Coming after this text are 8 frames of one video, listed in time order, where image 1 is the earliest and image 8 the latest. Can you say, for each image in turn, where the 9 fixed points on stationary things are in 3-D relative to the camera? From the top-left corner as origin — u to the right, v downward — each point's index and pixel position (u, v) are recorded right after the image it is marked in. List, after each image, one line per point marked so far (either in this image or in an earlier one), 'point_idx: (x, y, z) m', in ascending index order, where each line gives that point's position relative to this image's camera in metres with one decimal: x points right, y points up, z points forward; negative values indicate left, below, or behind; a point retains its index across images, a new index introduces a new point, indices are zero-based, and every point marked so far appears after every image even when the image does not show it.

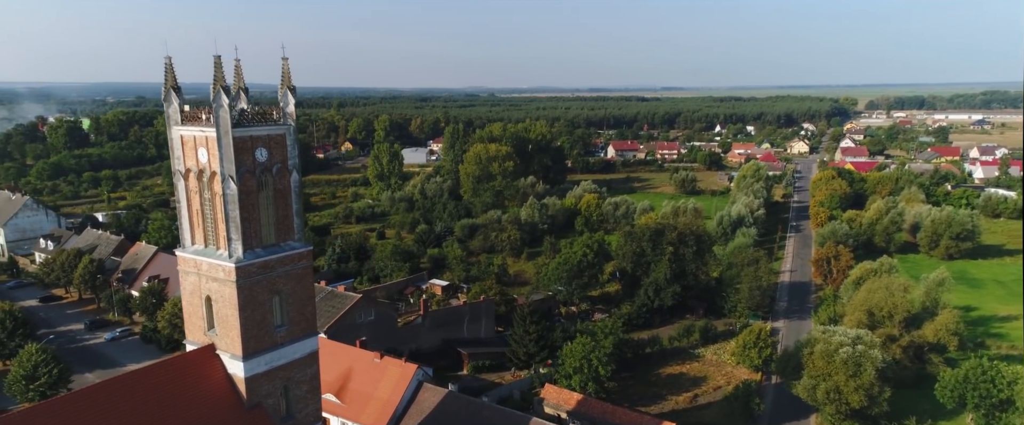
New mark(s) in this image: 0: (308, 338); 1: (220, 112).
0: (-5.4, -3.4, +19.2) m
1: (-6.9, +2.4, +17.0) m
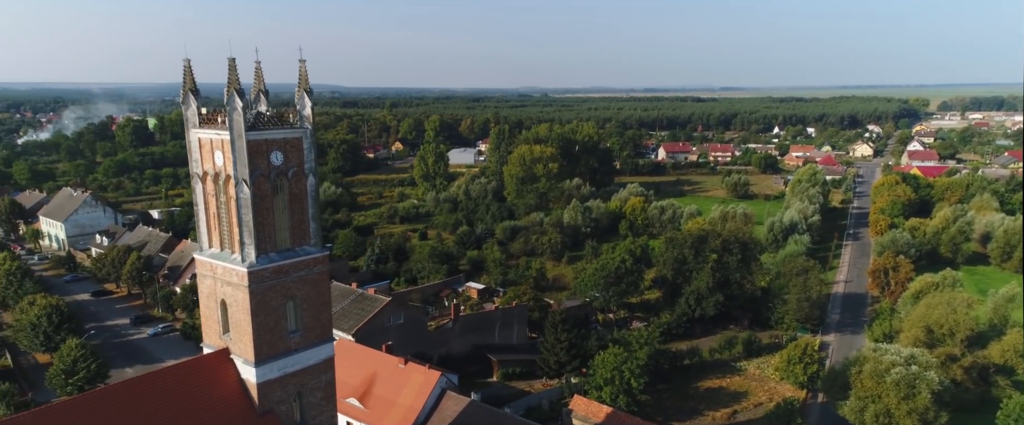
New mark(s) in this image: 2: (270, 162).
0: (-5.0, -3.5, +19.0) m
1: (-6.5, +2.3, +17.0) m
2: (-6.0, +1.2, +17.8) m
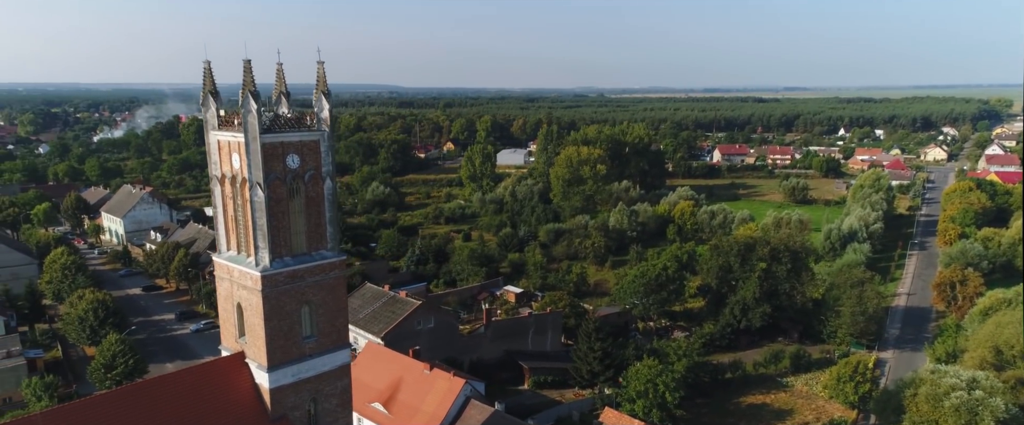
0: (-4.5, -3.6, +18.8) m
1: (-6.2, +2.2, +16.9) m
2: (-5.5, +1.2, +17.7) m
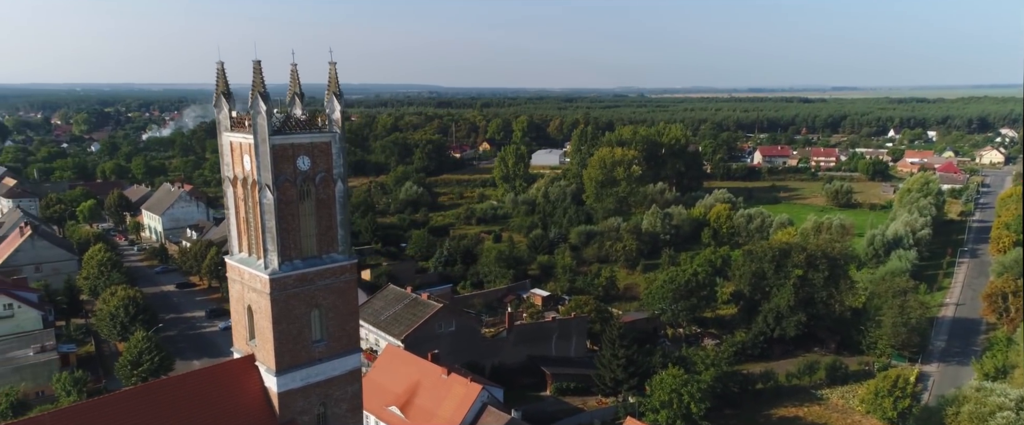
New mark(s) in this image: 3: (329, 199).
0: (-4.2, -3.7, +18.6) m
1: (-5.9, +2.1, +16.8) m
2: (-5.2, +1.1, +17.5) m
3: (-4.6, +0.3, +18.1) m
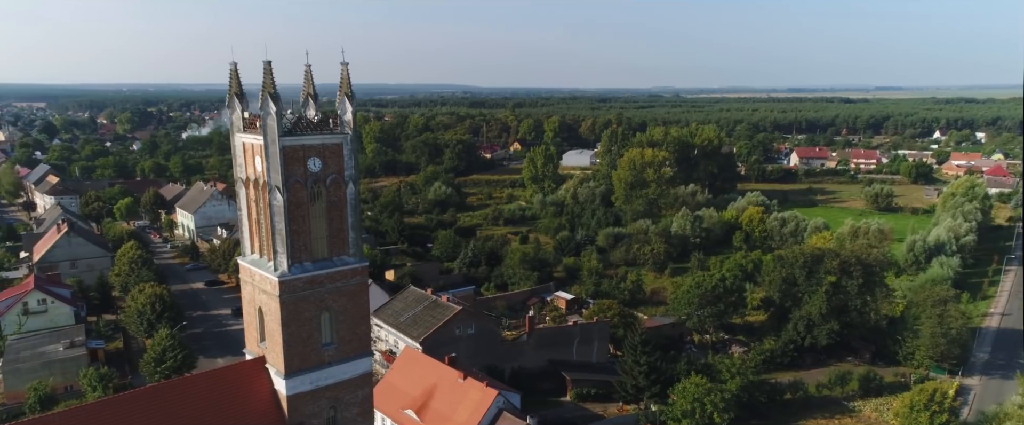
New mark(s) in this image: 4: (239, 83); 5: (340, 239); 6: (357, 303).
0: (-3.9, -3.7, +18.4) m
1: (-5.6, +2.1, +16.7) m
2: (-4.9, +1.1, +17.4) m
3: (-4.3, +0.3, +18.0) m
4: (-6.7, +3.2, +17.8) m
5: (-4.3, -0.6, +18.0) m
6: (-3.9, -2.3, +18.2) m
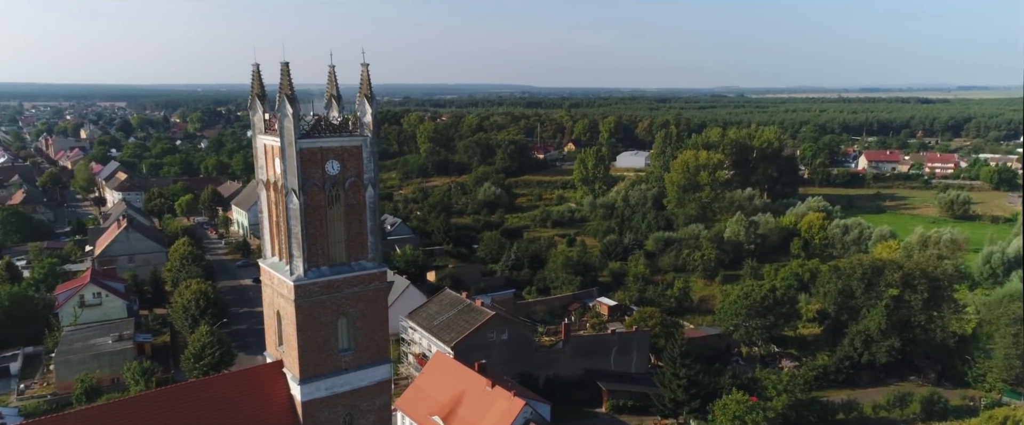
0: (-3.3, -3.8, +18.0) m
1: (-5.2, +2.1, +16.4) m
2: (-4.4, +1.0, +17.1) m
3: (-3.7, +0.3, +17.6) m
4: (-6.1, +3.2, +17.6) m
5: (-3.8, -0.7, +17.6) m
6: (-3.4, -2.3, +17.8) m
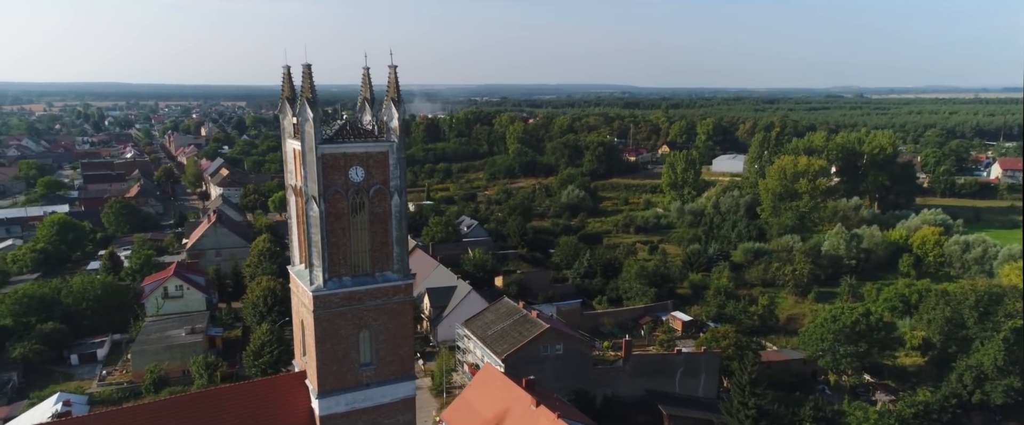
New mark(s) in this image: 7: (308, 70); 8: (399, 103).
0: (-2.6, -3.9, +17.0) m
1: (-4.5, +2.0, +15.7) m
2: (-3.7, +1.0, +16.3) m
3: (-3.0, +0.2, +16.7) m
4: (-5.2, +3.1, +17.1) m
5: (-3.0, -0.8, +16.7) m
6: (-2.6, -2.4, +16.9) m
7: (-4.5, +3.3, +15.8) m
8: (-2.6, +2.6, +16.3) m
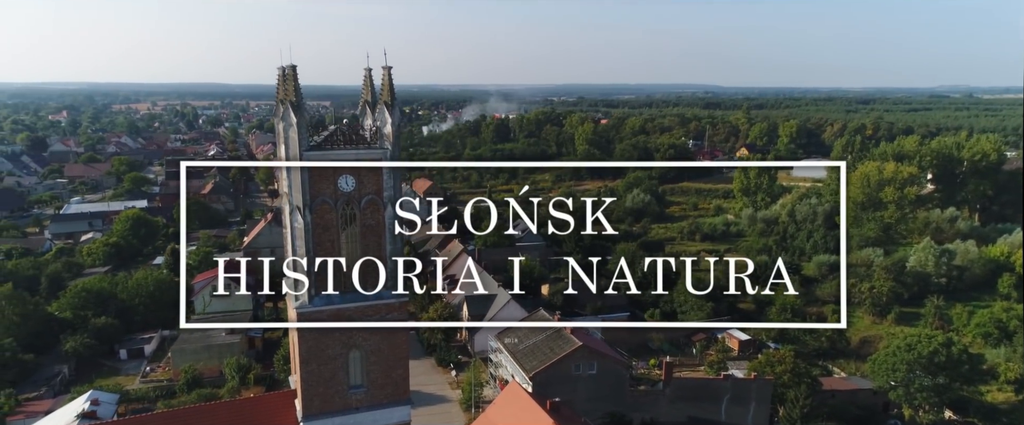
0: (-2.5, -4.0, +15.7) m
1: (-4.5, +1.9, +14.6) m
2: (-3.6, +0.8, +15.1) m
3: (-2.8, 0.0, +15.4) m
4: (-5.0, +3.0, +16.1) m
5: (-2.9, -0.9, +15.4) m
6: (-2.5, -2.6, +15.5) m
7: (-4.4, +3.2, +14.7) m
8: (-2.5, +2.5, +15.0) m
